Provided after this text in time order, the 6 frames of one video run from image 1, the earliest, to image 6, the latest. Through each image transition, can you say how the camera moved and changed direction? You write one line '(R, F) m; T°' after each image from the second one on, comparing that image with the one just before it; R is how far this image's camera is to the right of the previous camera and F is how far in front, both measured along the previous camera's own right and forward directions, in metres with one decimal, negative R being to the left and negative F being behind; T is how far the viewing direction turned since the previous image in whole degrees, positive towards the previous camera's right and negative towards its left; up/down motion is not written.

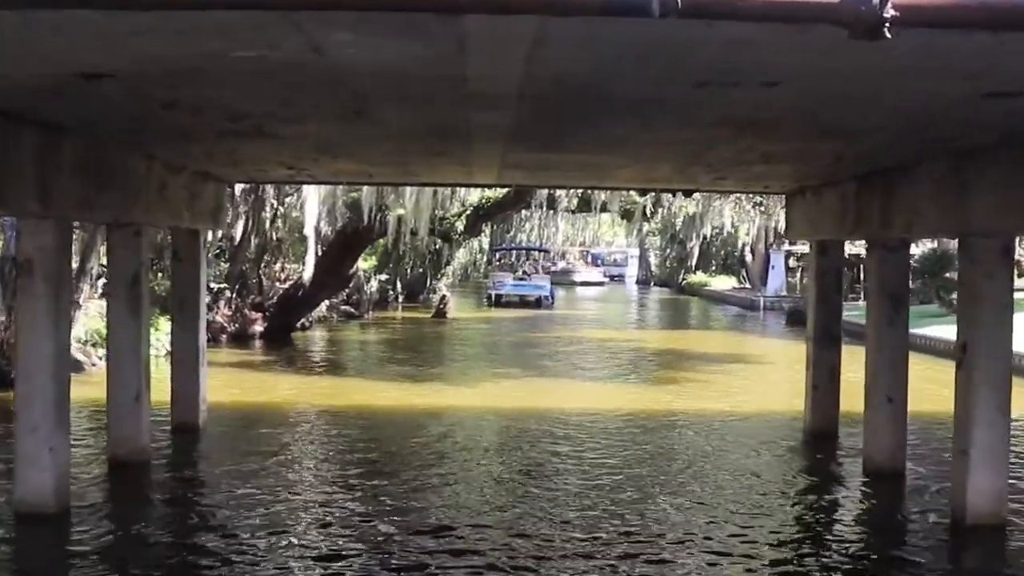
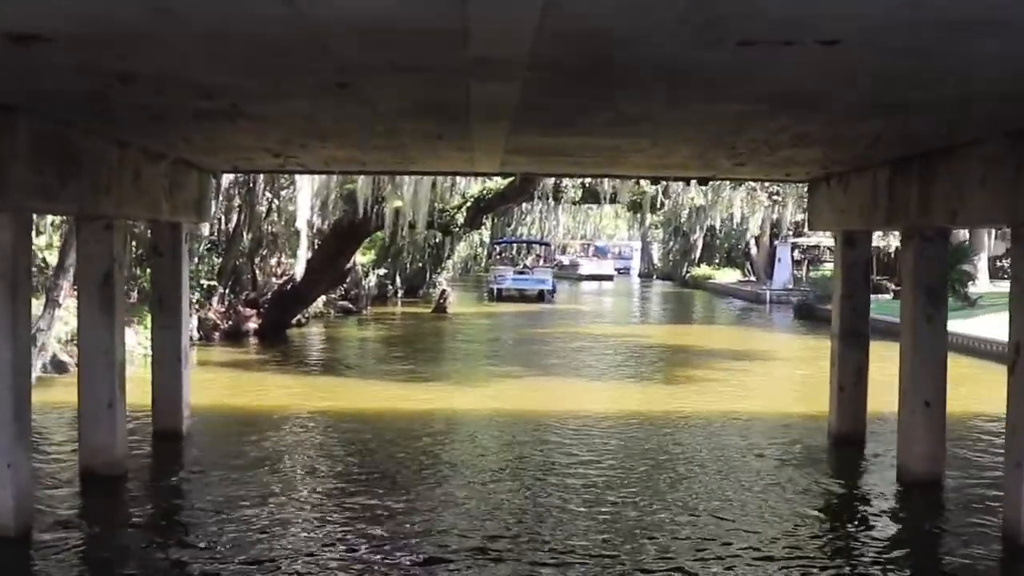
(0.0, +0.7) m; 0°
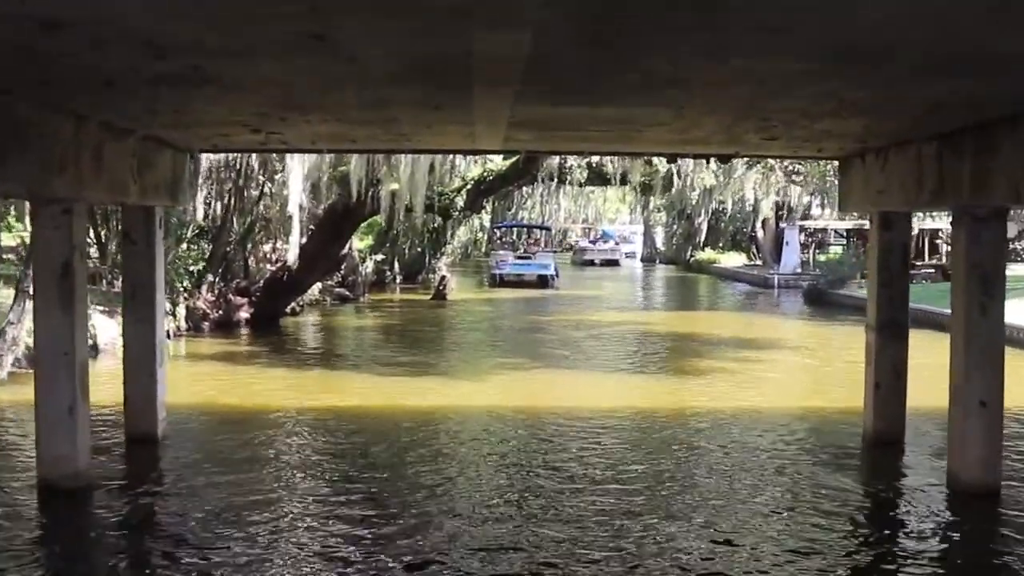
(0.0, +0.8) m; 0°
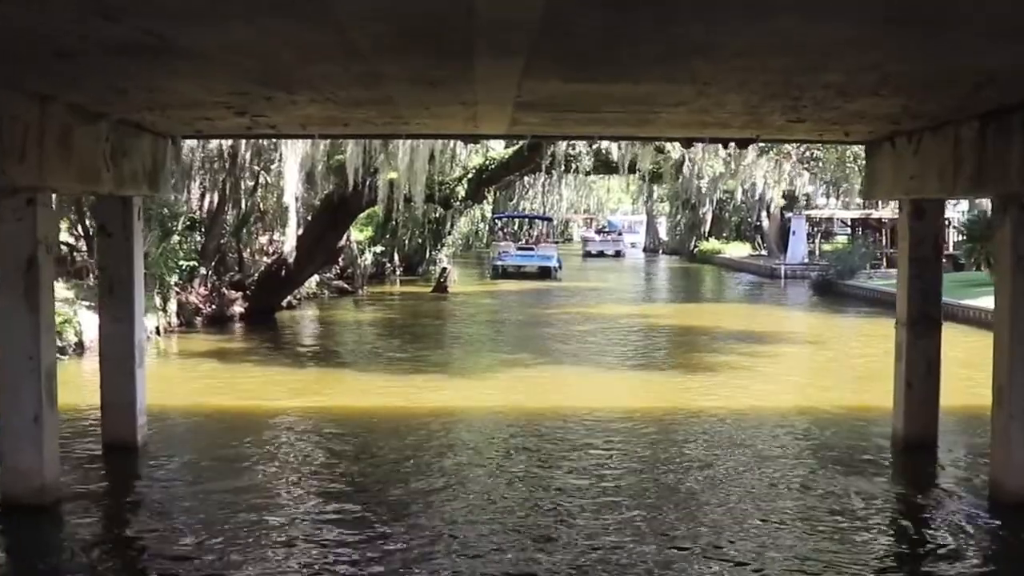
(0.0, +0.6) m; 0°
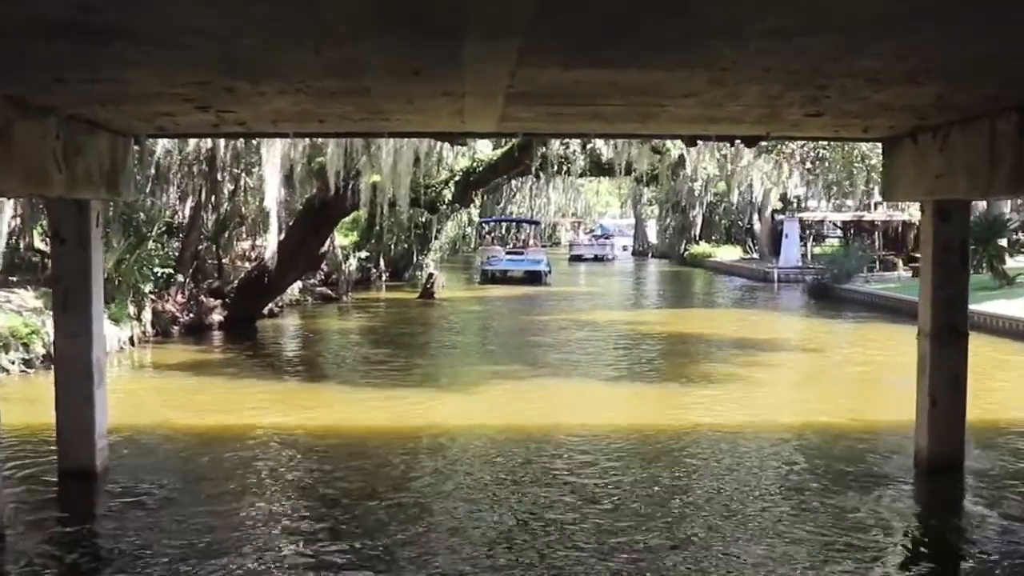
(0.0, +0.6) m; +1°
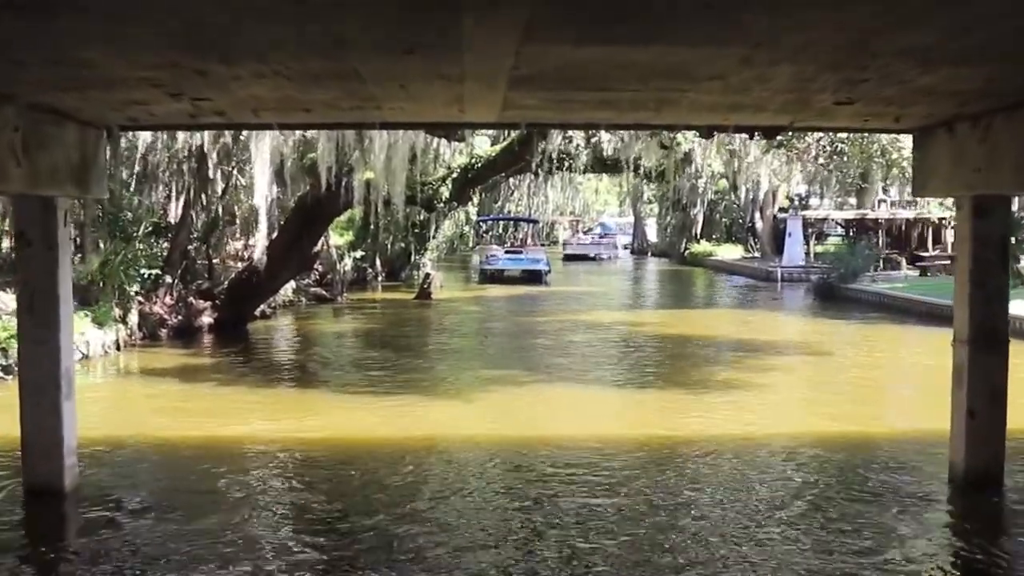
(0.0, +0.6) m; 0°
